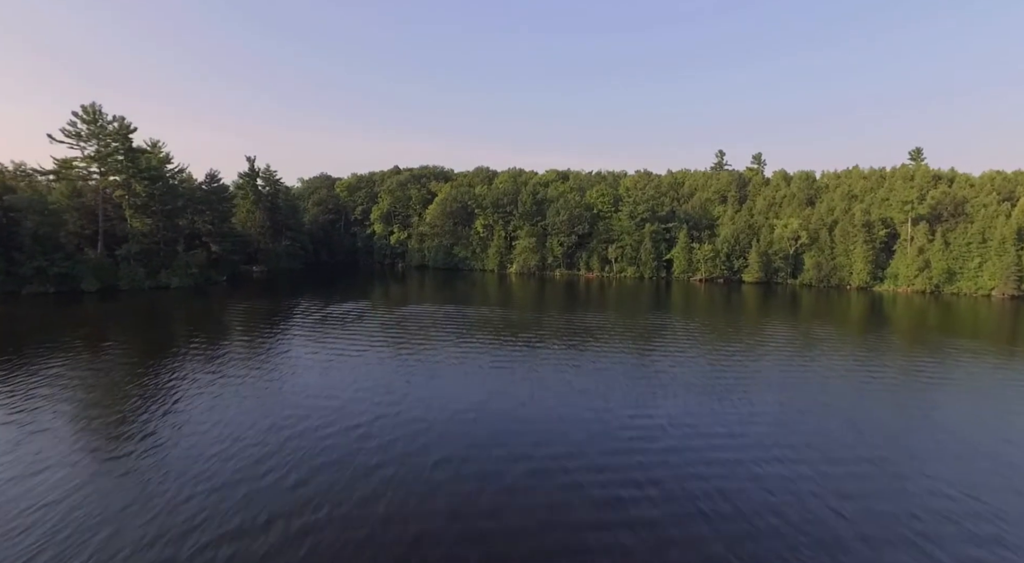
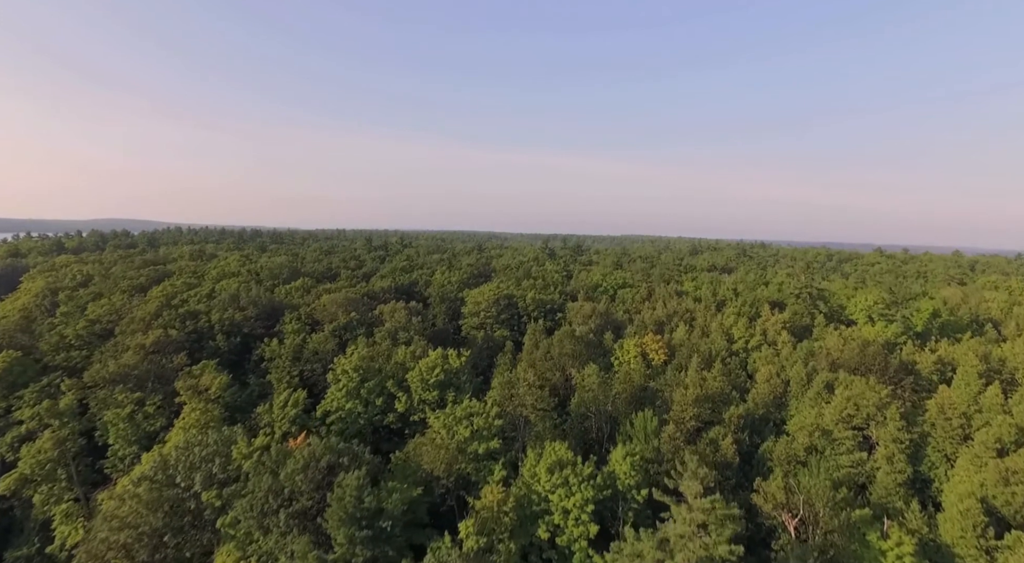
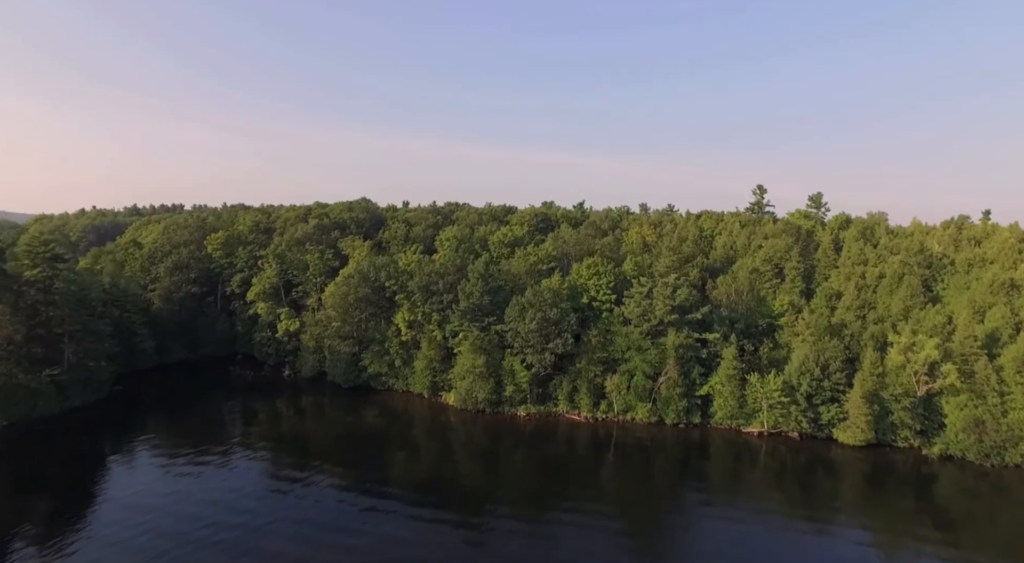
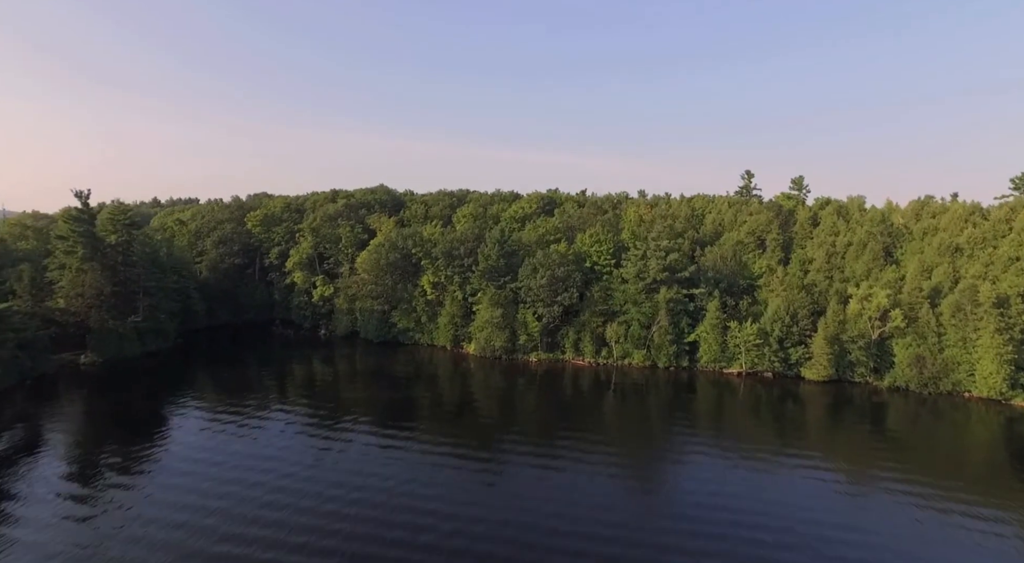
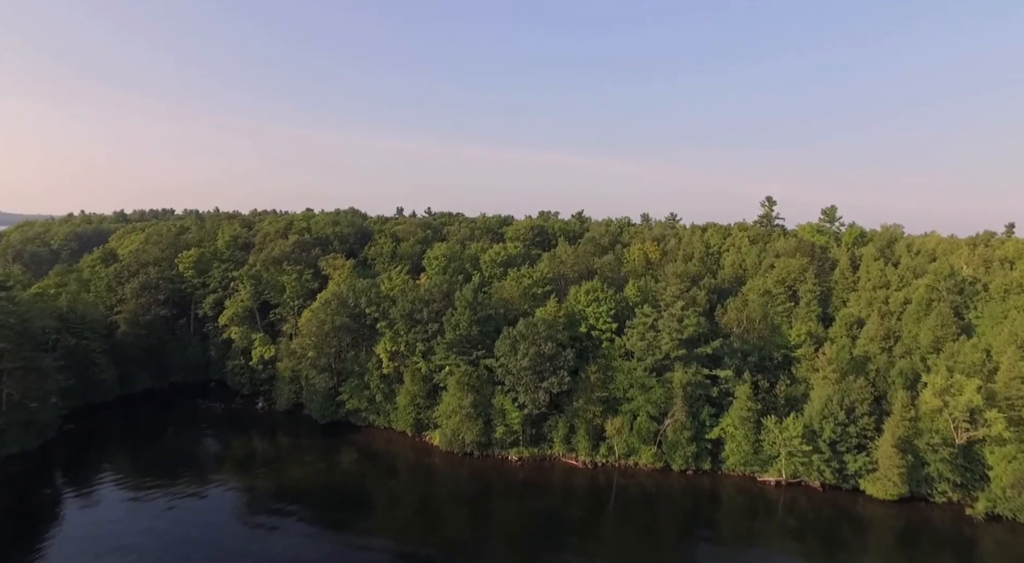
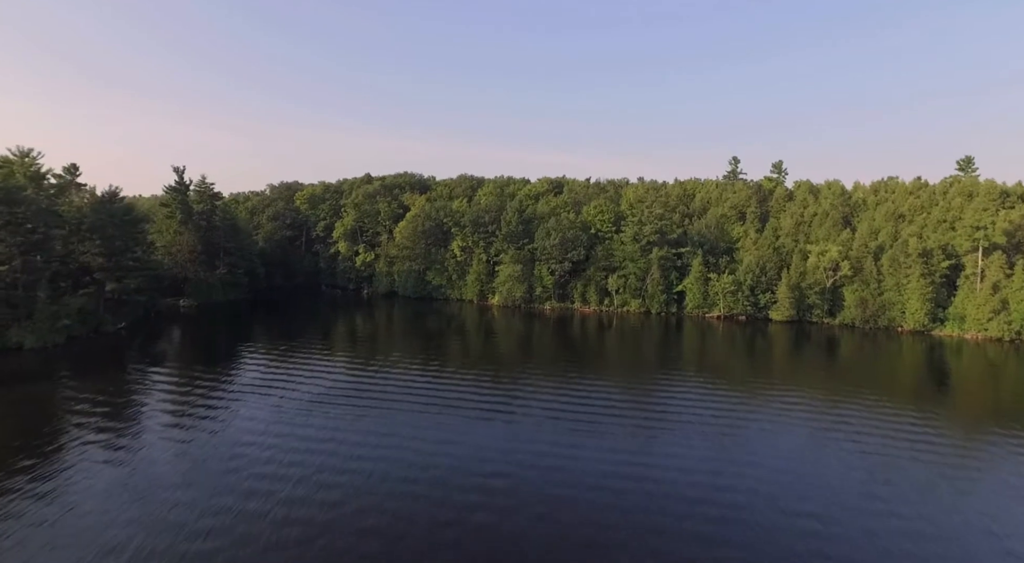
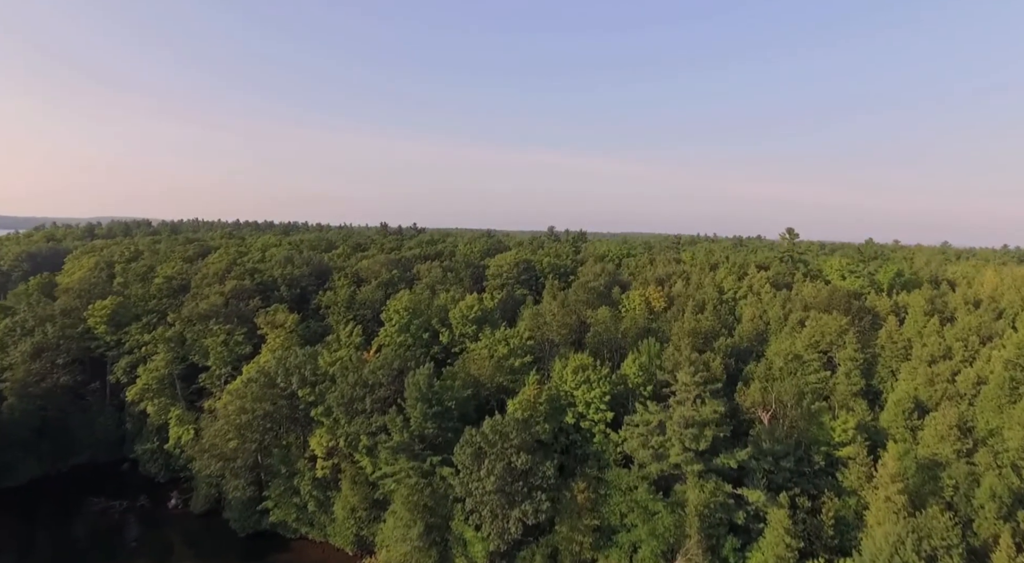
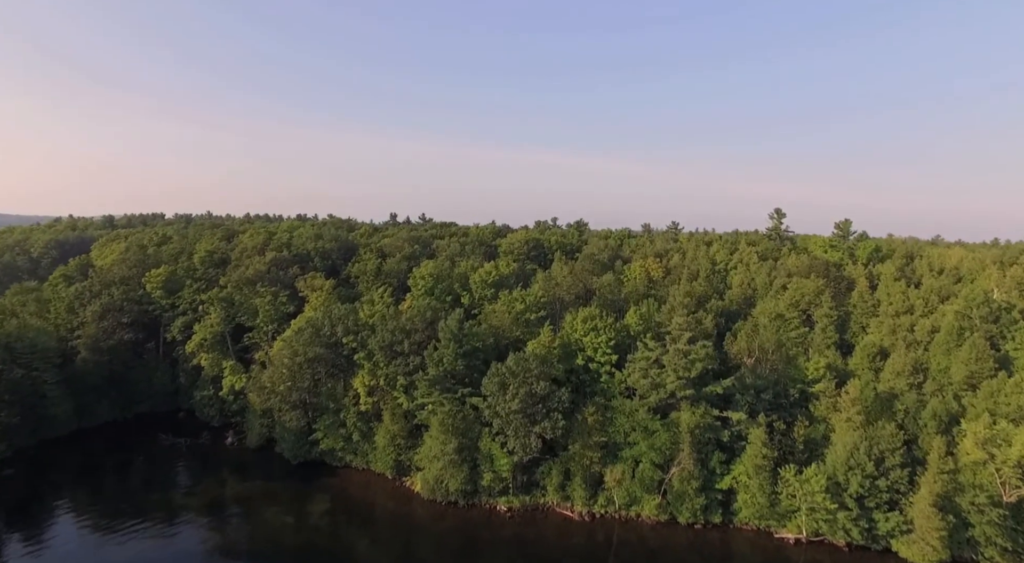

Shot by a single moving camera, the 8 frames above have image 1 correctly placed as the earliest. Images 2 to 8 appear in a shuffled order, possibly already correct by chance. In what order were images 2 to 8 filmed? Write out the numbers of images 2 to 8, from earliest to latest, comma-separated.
6, 4, 3, 5, 8, 7, 2
